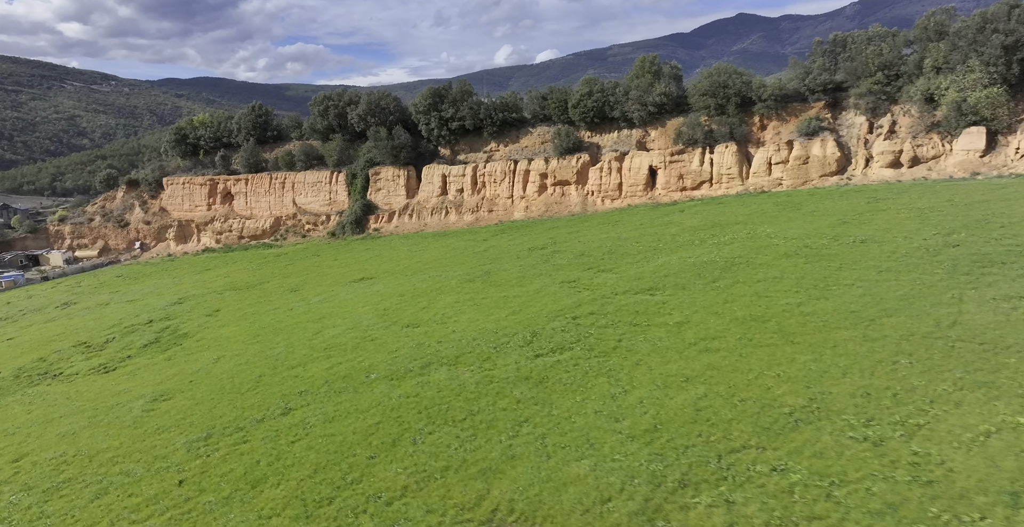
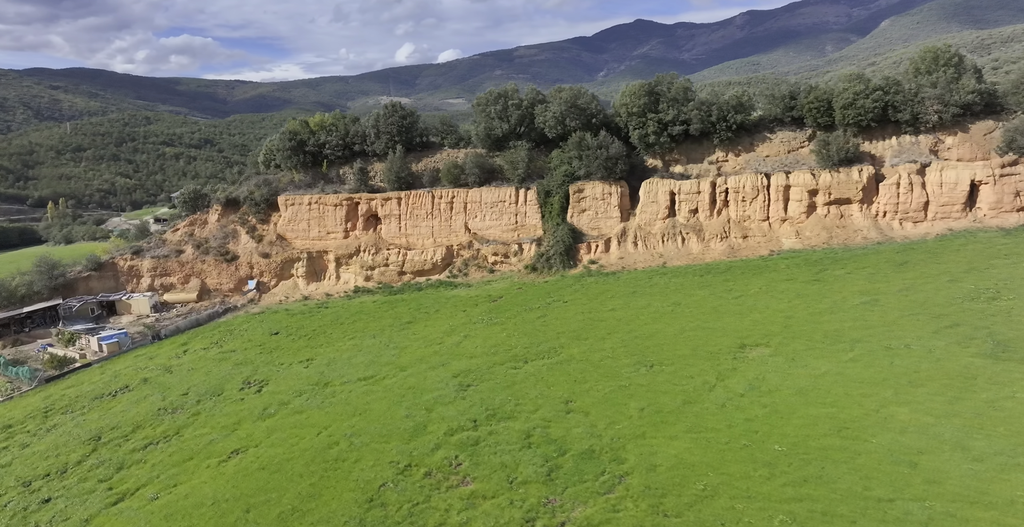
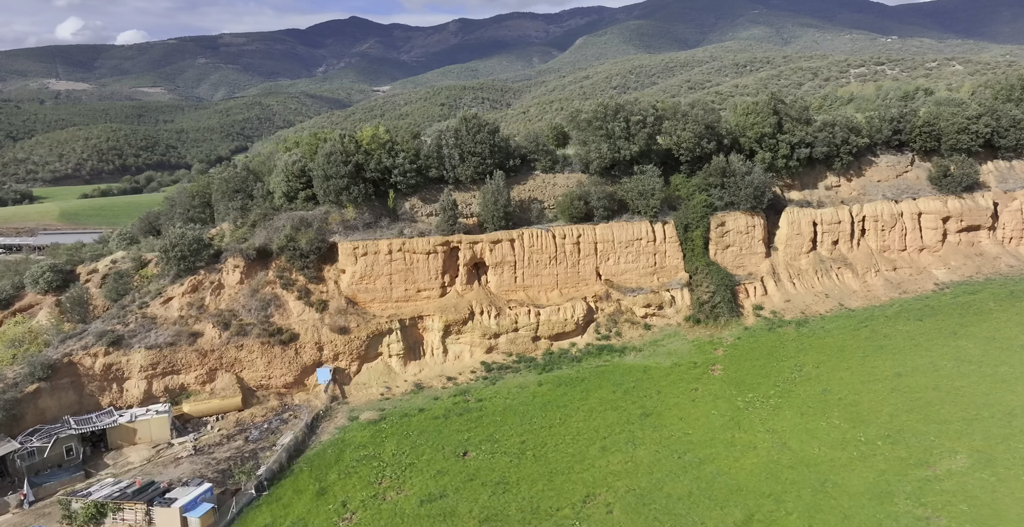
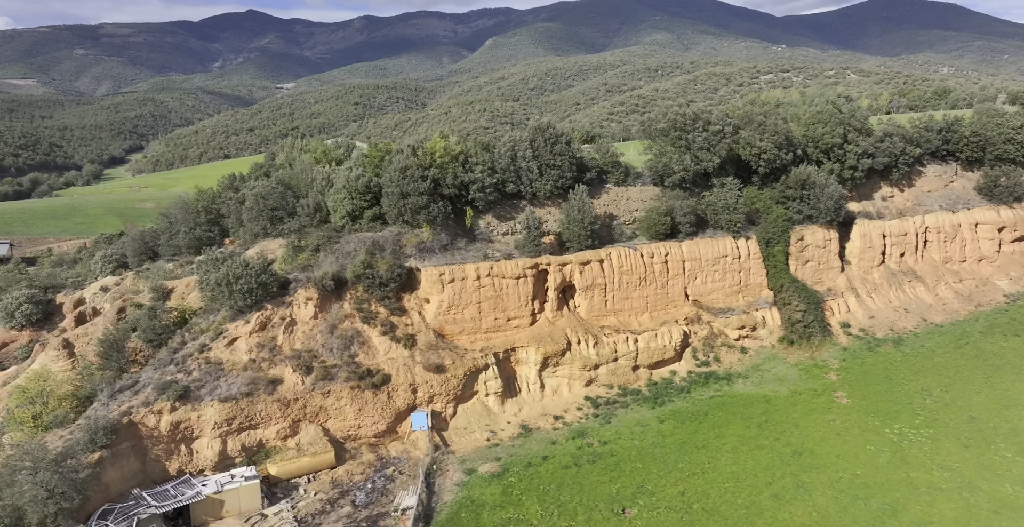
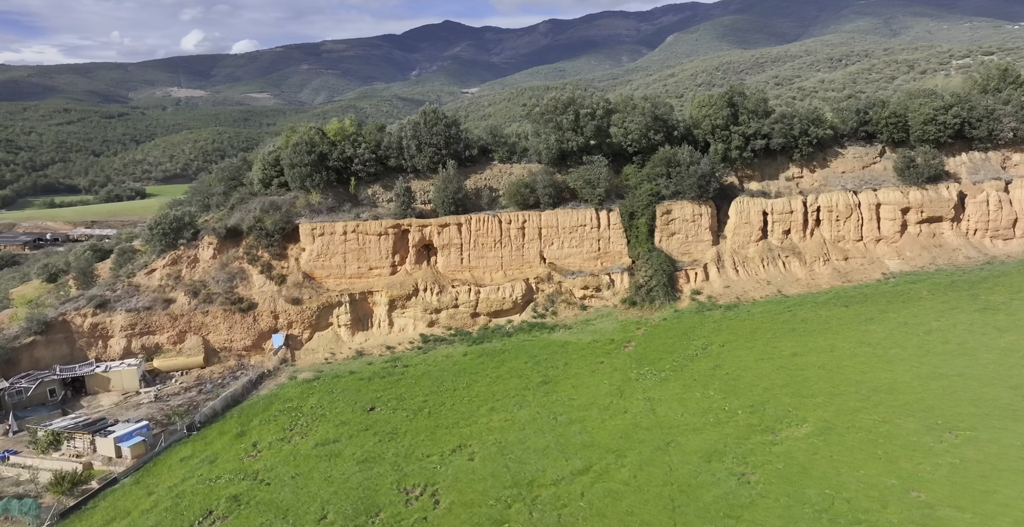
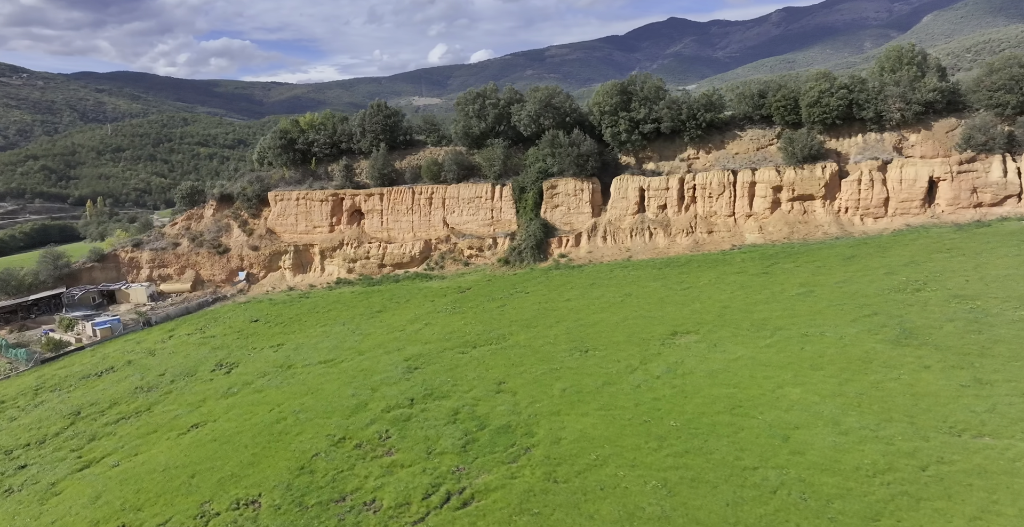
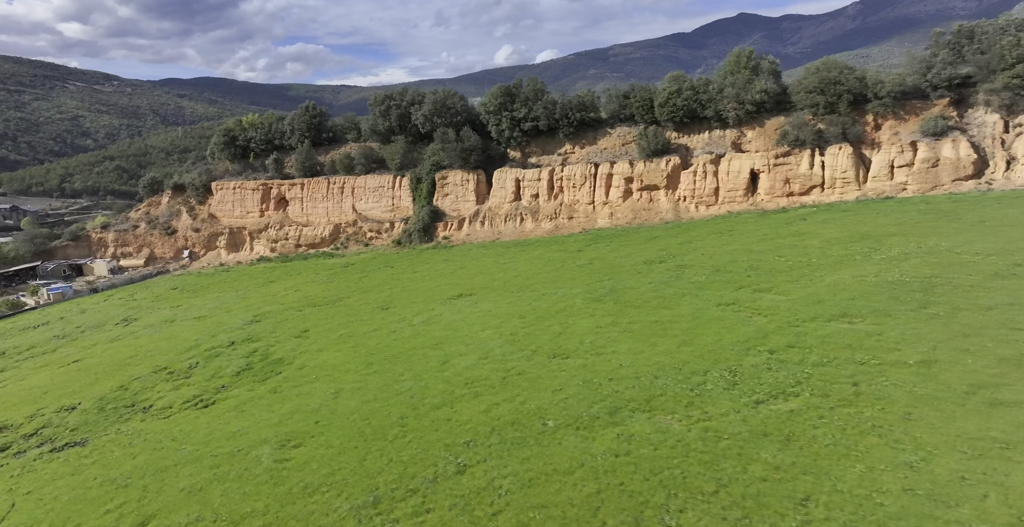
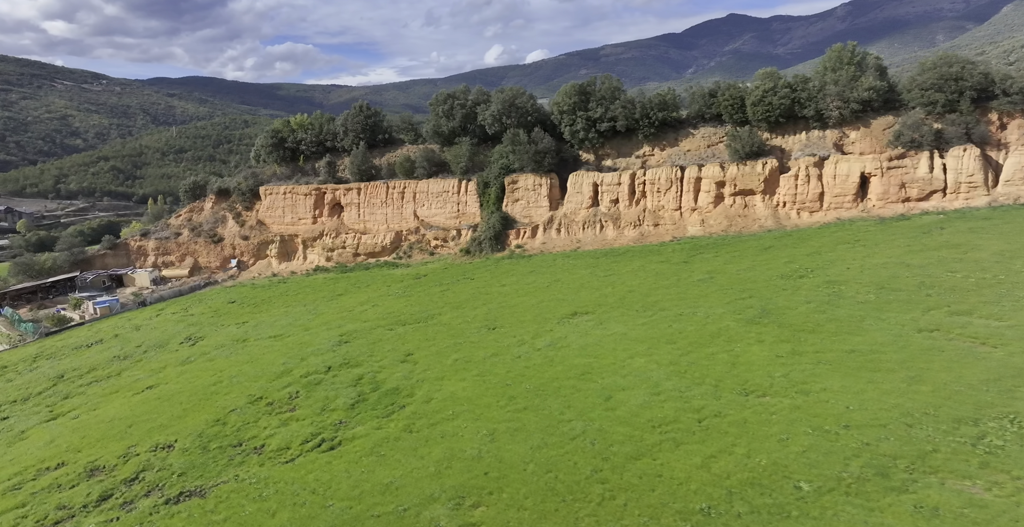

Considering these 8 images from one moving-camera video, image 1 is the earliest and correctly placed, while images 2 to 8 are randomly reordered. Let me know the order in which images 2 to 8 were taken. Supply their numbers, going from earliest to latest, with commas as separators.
7, 8, 6, 2, 5, 3, 4
